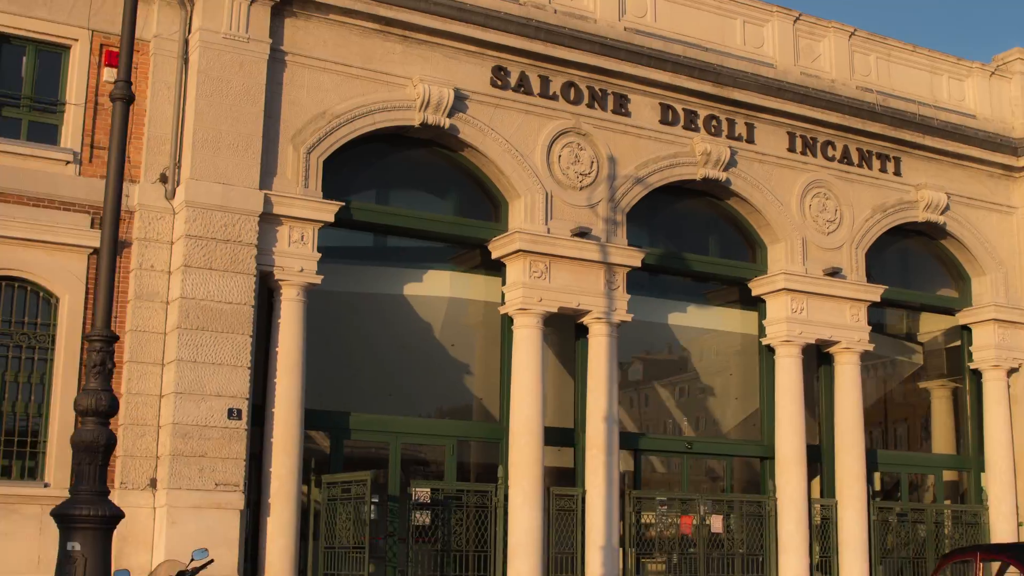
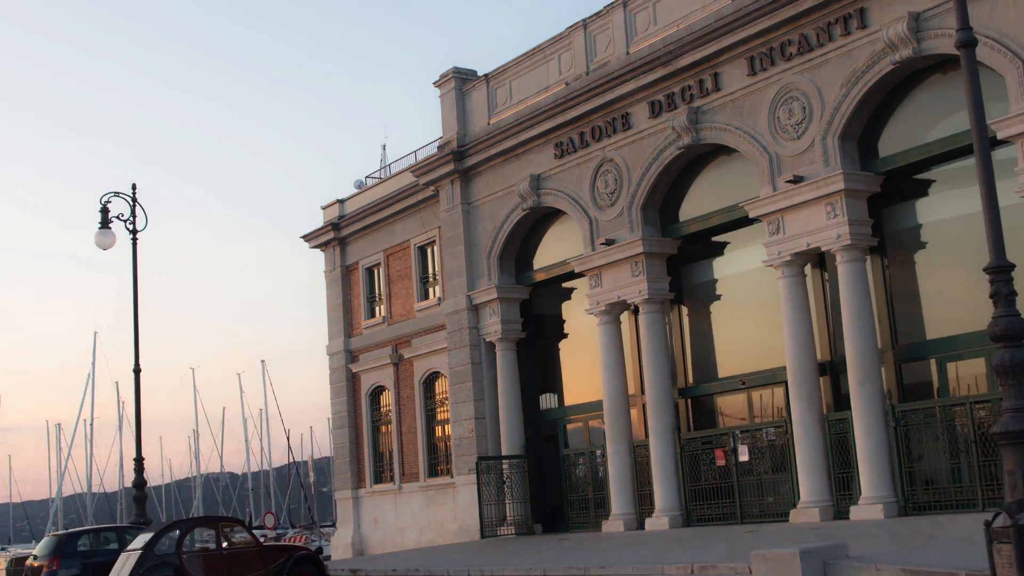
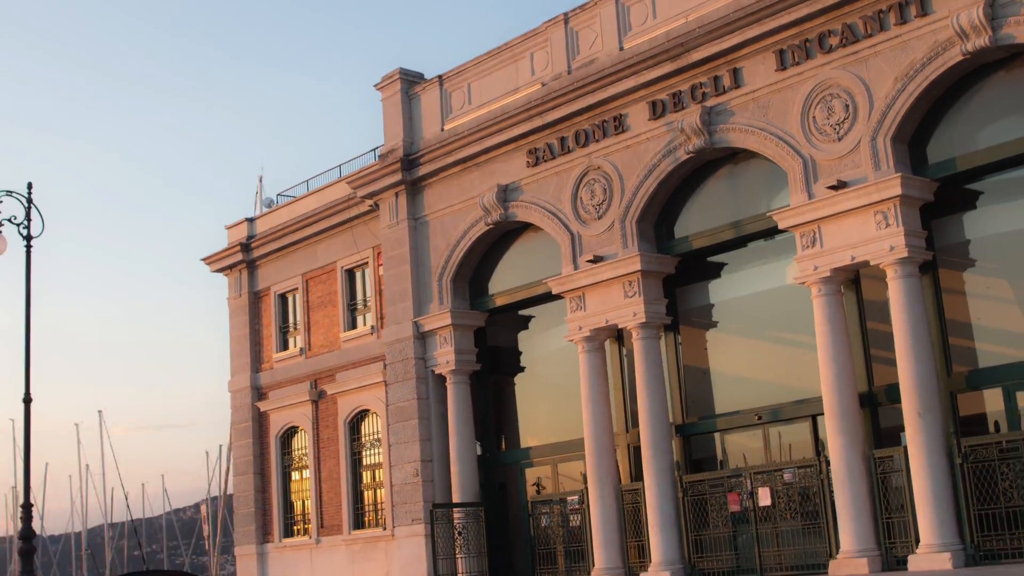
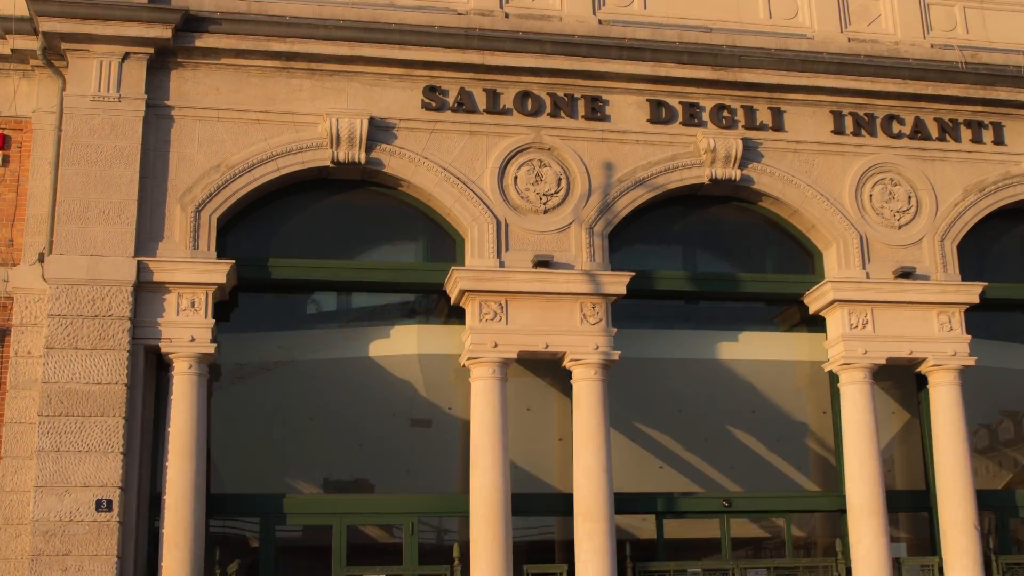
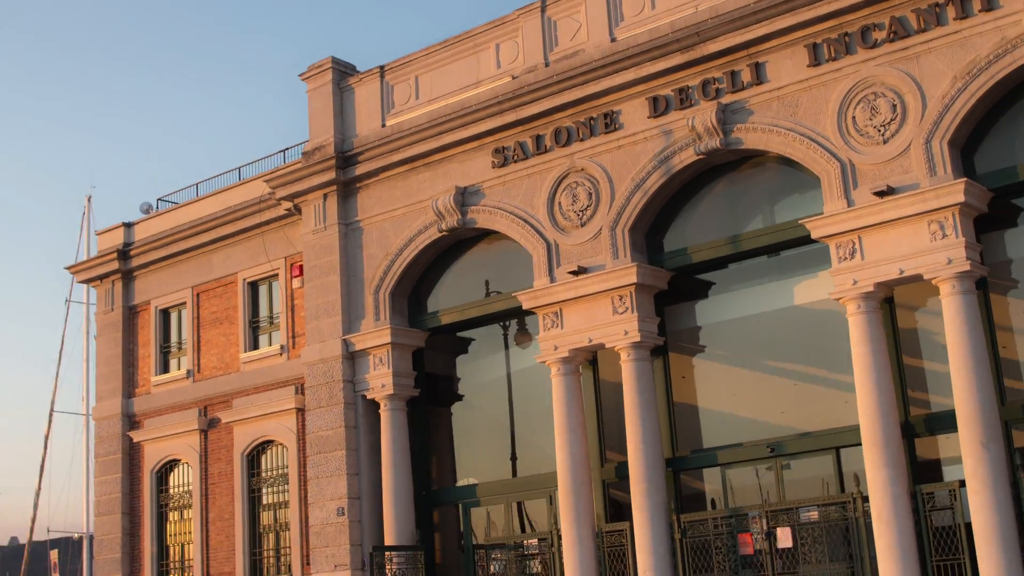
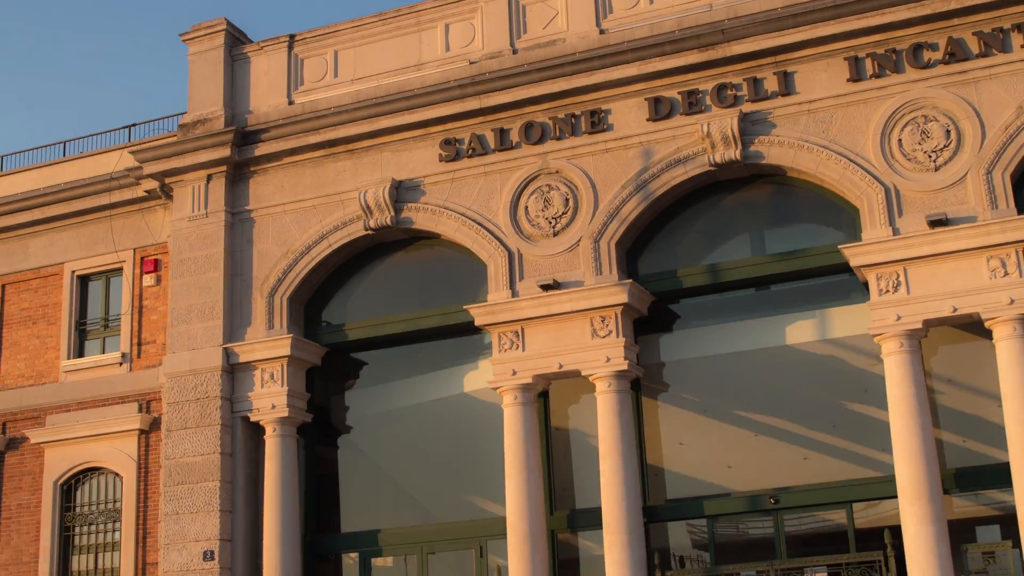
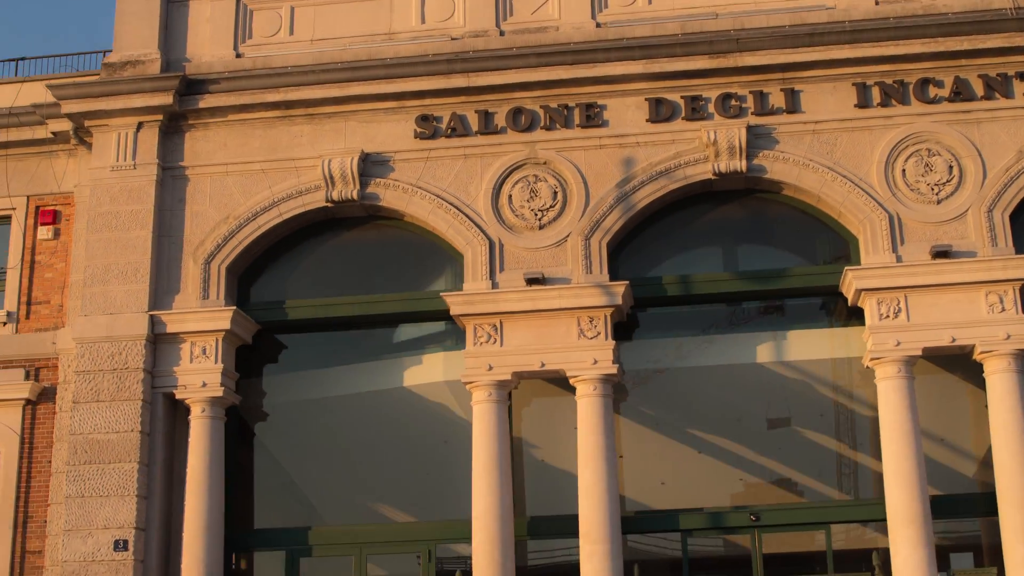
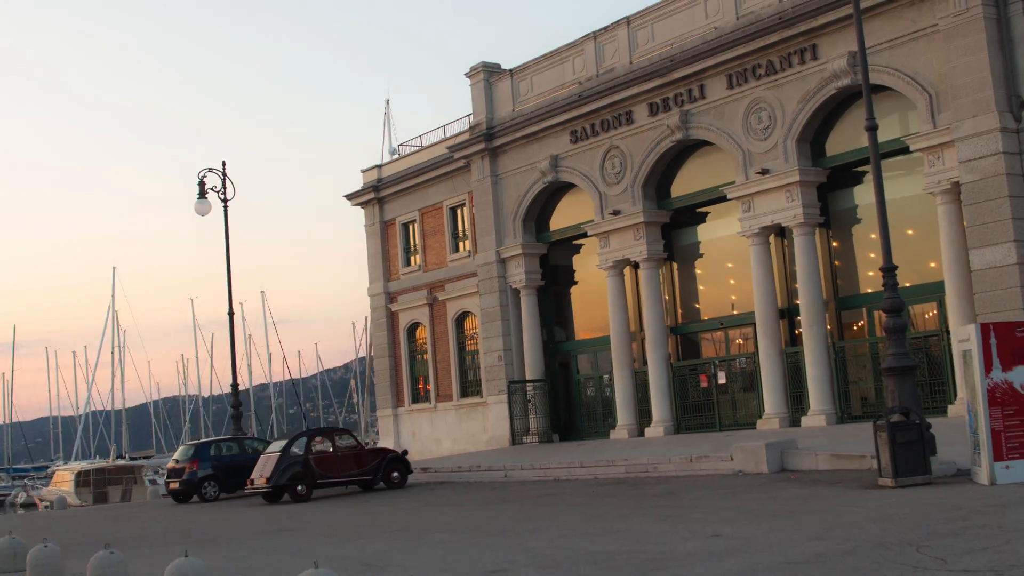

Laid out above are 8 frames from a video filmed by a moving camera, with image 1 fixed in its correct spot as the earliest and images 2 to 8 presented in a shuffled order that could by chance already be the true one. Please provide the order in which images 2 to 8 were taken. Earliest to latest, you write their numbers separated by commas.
4, 7, 6, 5, 3, 2, 8
